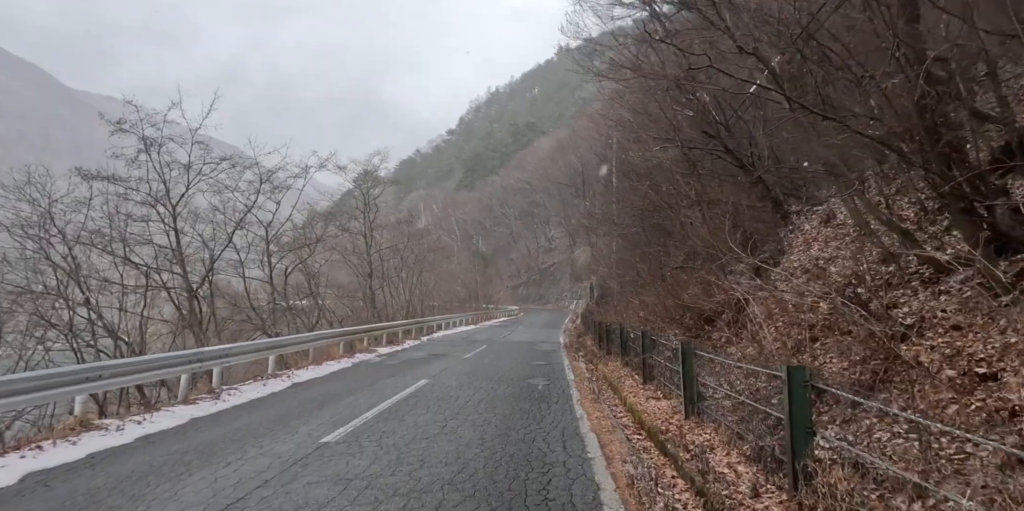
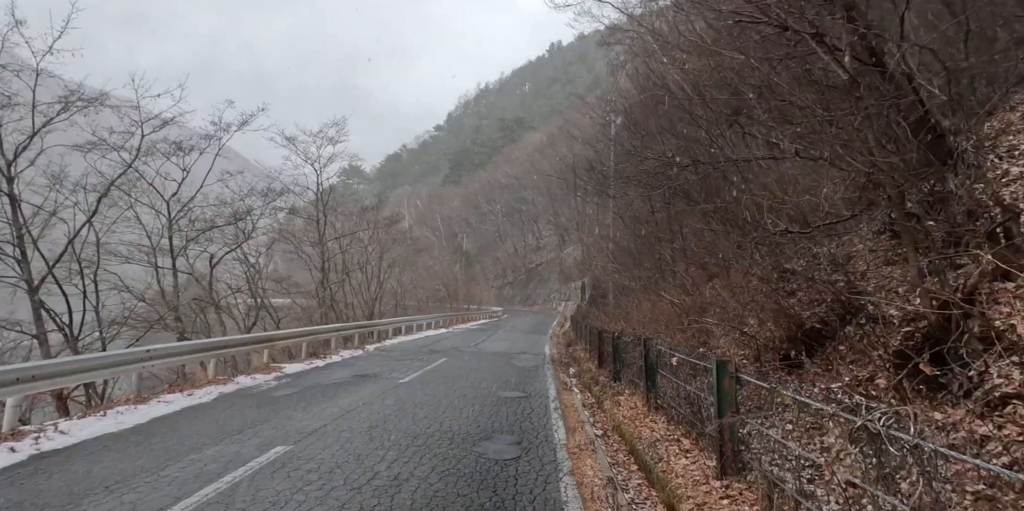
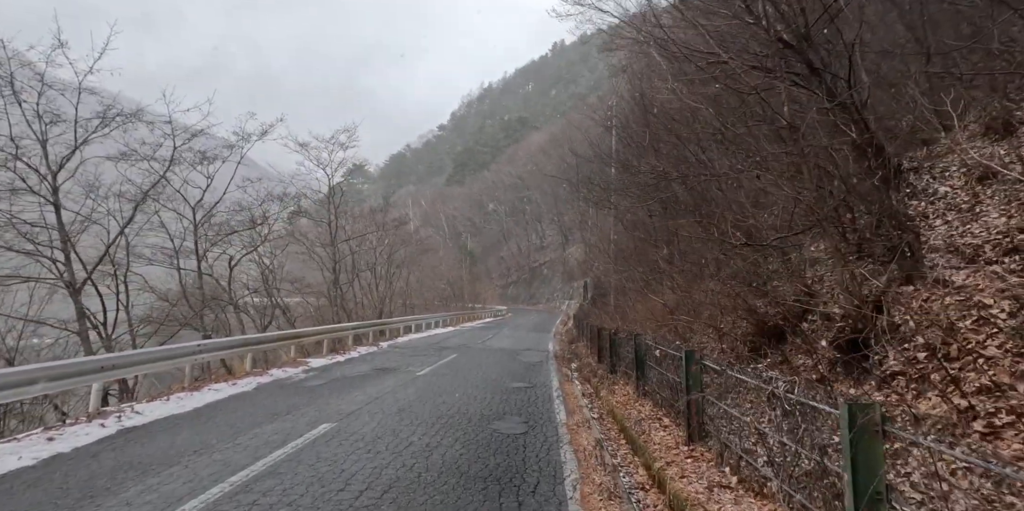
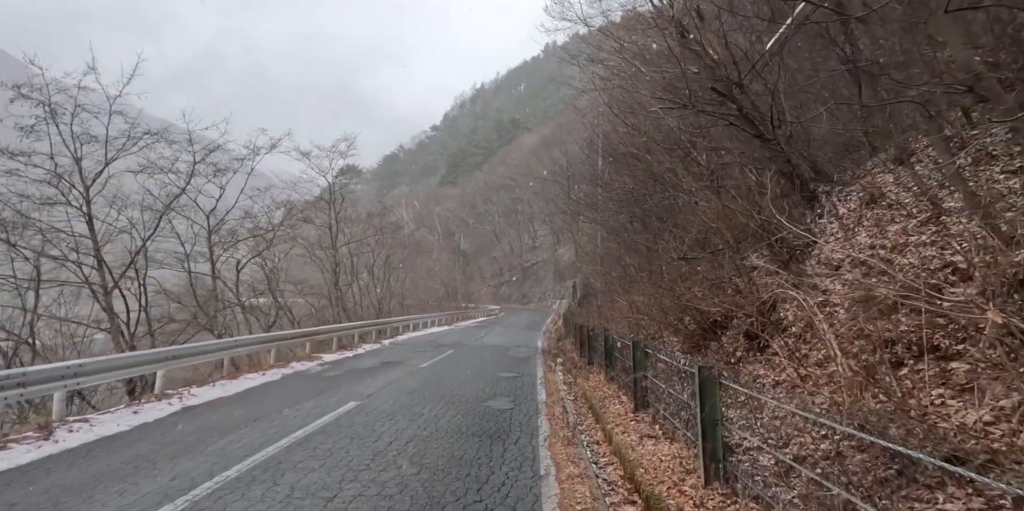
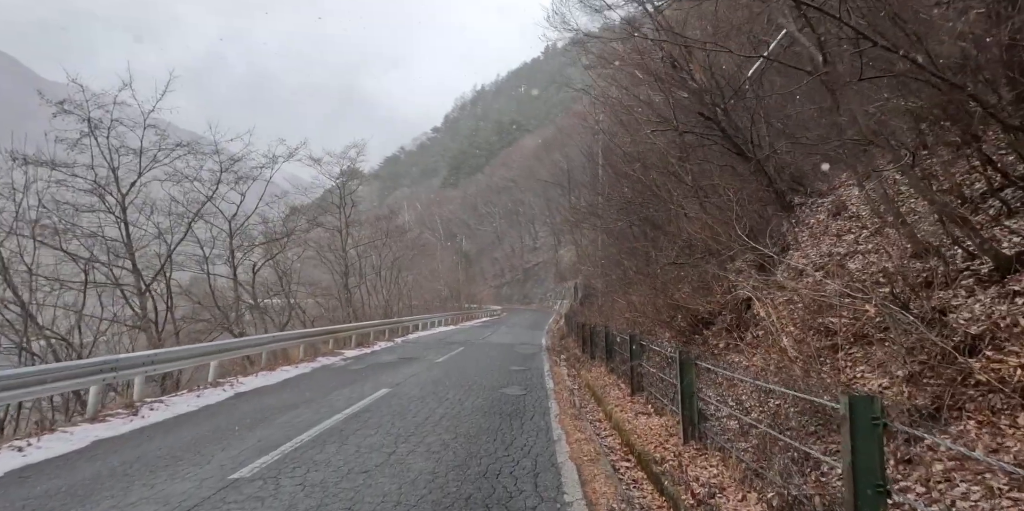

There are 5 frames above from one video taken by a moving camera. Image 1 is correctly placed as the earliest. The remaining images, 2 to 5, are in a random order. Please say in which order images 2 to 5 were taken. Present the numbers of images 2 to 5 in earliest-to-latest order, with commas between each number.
5, 4, 3, 2
